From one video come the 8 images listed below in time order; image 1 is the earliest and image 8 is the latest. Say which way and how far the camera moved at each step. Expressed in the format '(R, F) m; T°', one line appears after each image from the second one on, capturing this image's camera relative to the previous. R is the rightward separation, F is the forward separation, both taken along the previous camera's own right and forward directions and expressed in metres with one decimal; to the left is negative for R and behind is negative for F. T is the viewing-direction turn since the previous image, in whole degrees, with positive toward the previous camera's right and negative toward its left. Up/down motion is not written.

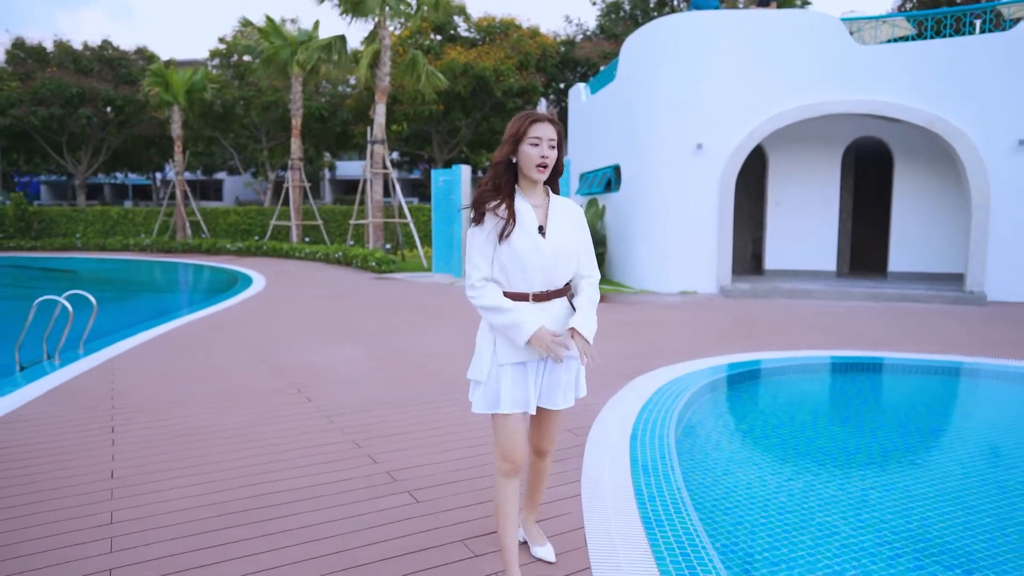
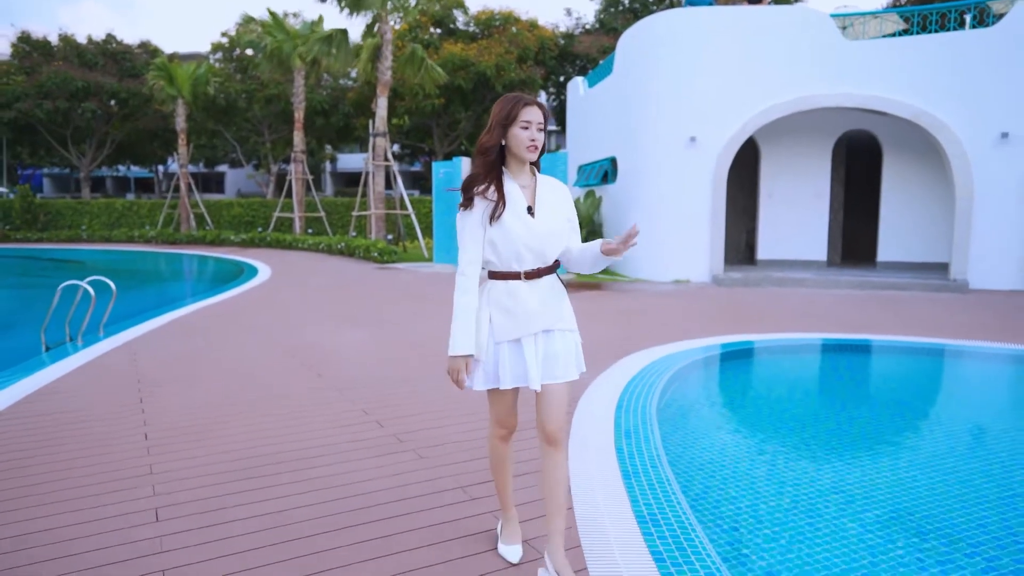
(0.0, -0.3) m; 0°
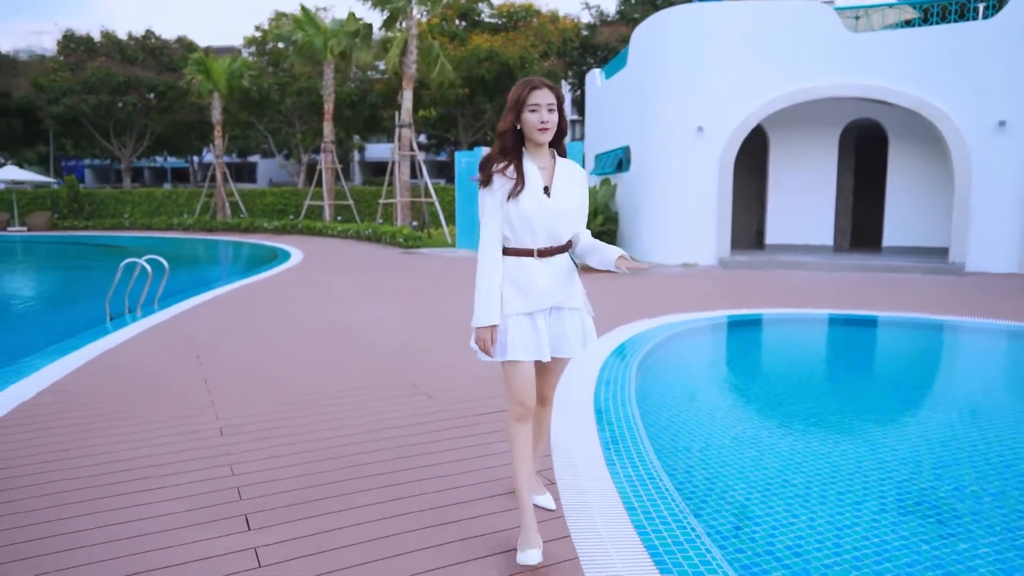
(+0.2, -0.6) m; -2°
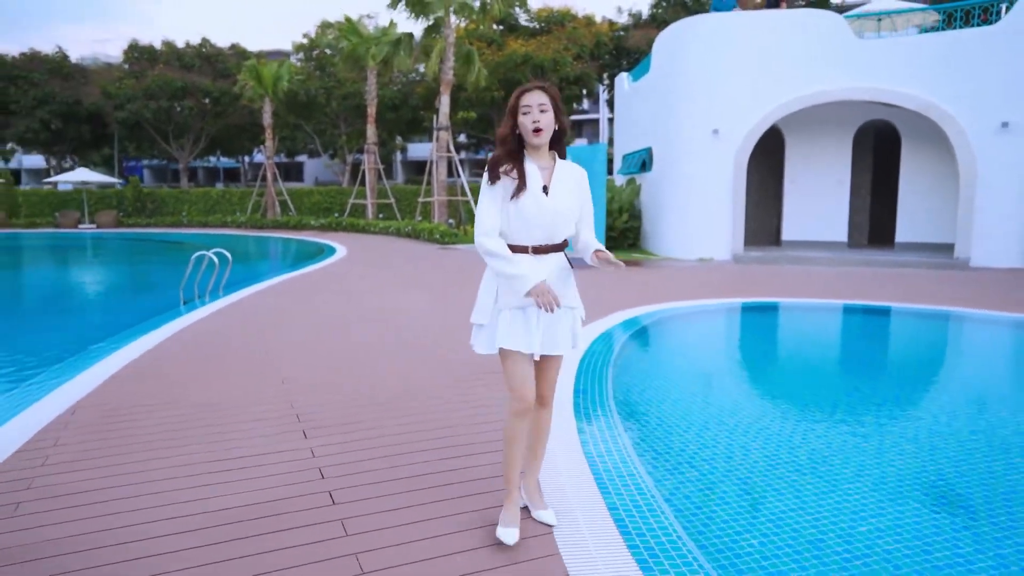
(+0.2, -0.7) m; -3°
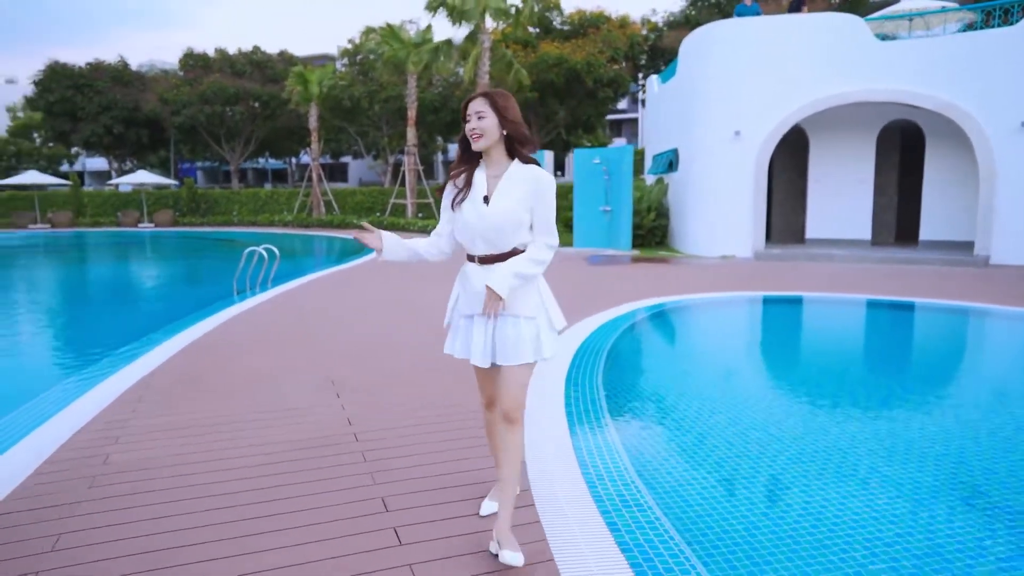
(+0.2, -0.5) m; -3°
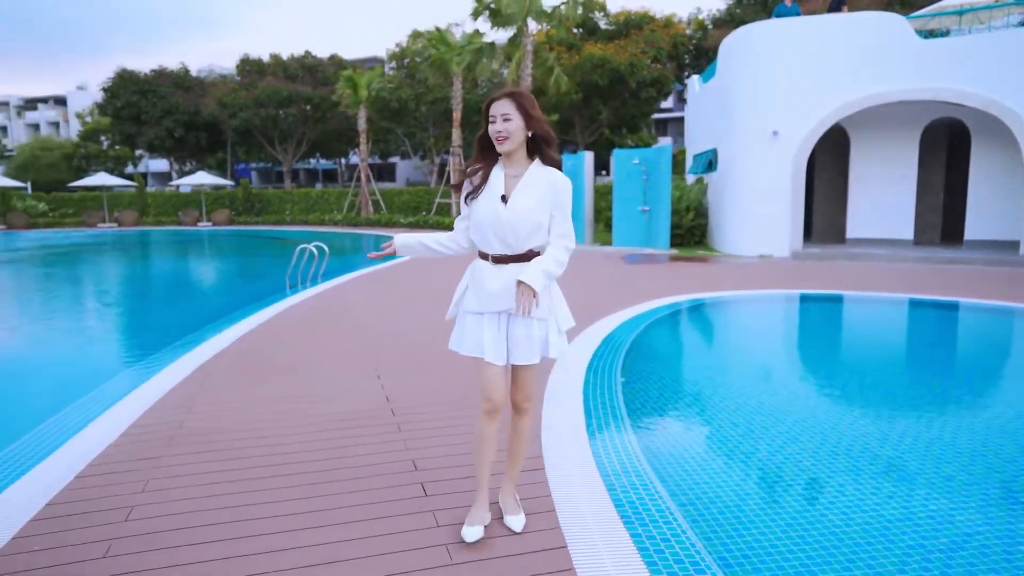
(+0.1, -0.3) m; -4°
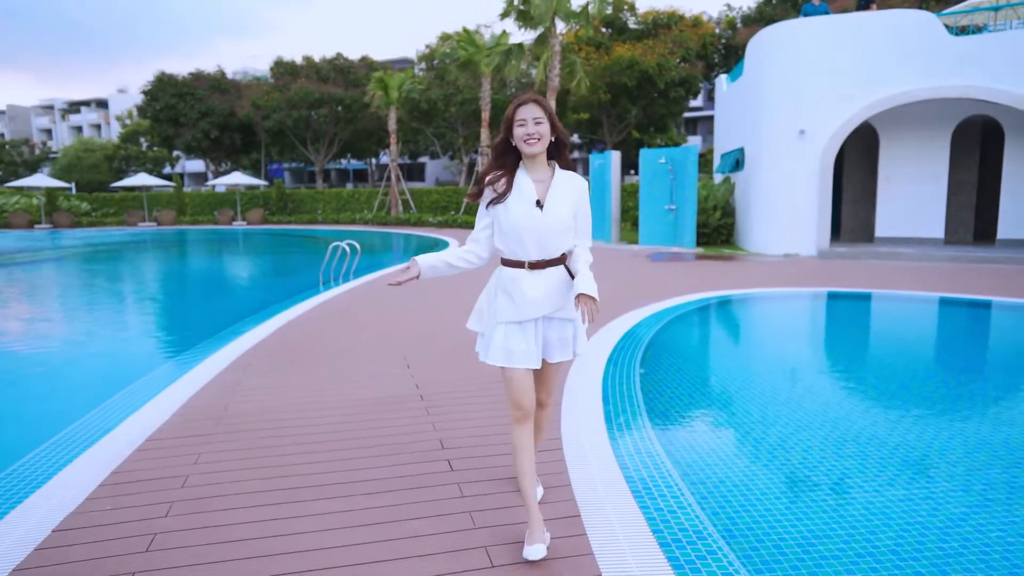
(0.0, -0.2) m; -2°
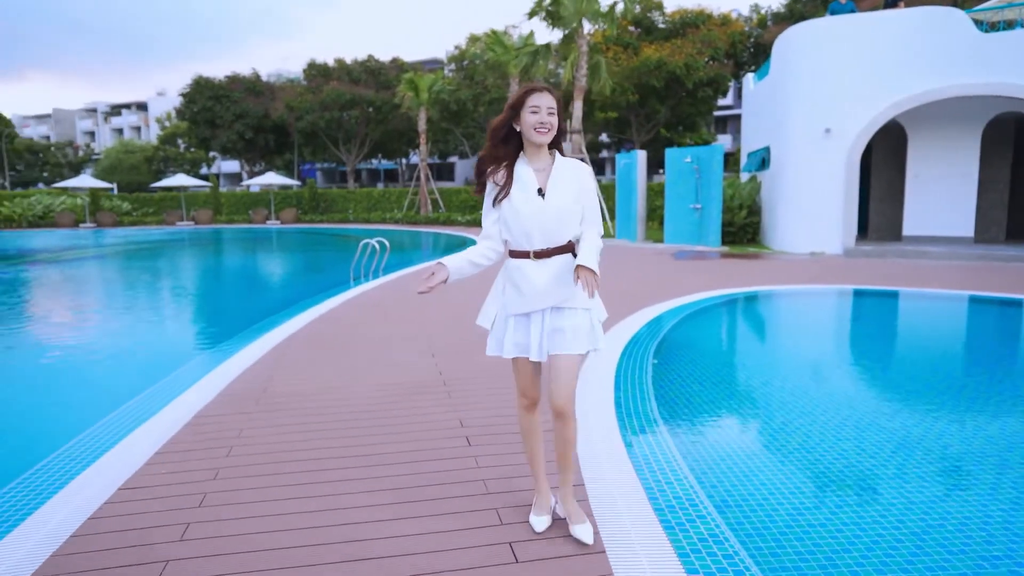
(+0.1, -0.2) m; -2°
